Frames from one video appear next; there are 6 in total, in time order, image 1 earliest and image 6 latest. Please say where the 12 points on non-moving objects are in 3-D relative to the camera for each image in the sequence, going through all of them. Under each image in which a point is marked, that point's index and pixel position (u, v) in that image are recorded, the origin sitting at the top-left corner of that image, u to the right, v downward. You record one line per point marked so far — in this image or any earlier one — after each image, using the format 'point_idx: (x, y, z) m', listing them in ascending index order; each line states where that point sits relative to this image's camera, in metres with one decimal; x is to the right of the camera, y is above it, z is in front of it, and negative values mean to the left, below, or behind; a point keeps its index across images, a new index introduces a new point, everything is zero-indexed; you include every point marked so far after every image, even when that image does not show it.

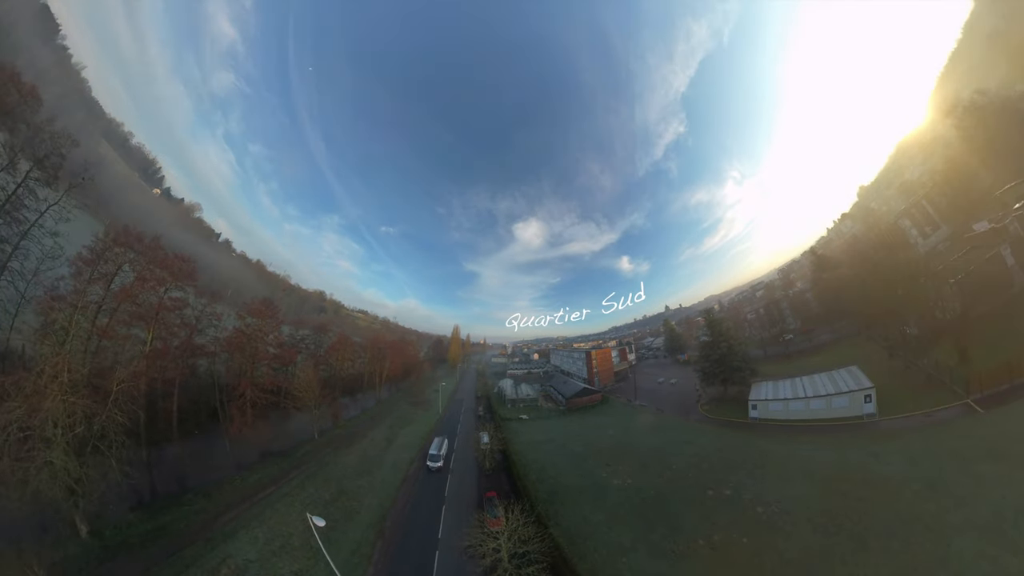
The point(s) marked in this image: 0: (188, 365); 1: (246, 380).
0: (-15.5, -3.7, +14.8) m
1: (-14.2, -4.9, +16.4) m
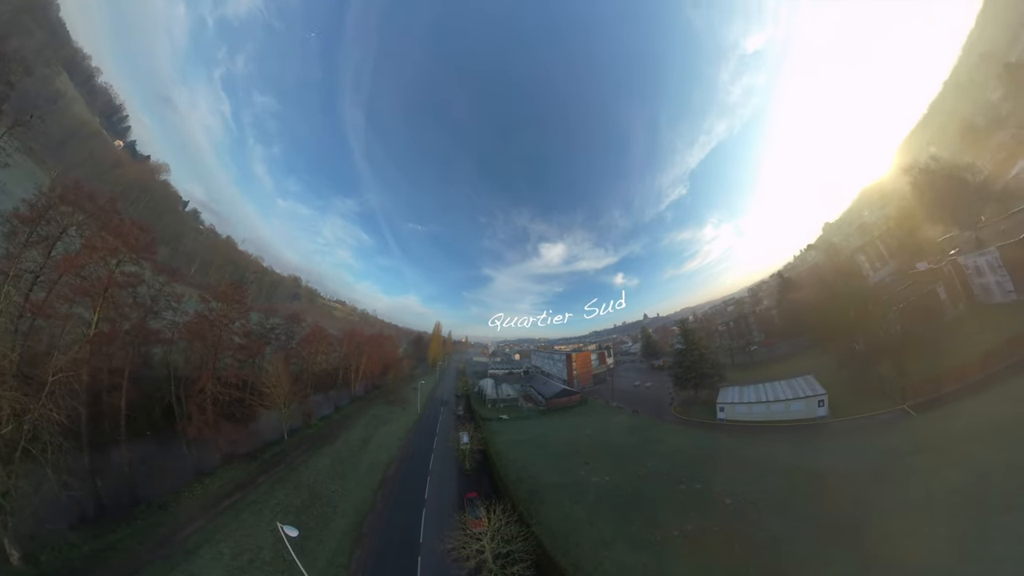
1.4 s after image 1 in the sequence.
0: (-15.2, -2.7, +12.5) m
1: (-14.2, -4.0, +14.3) m
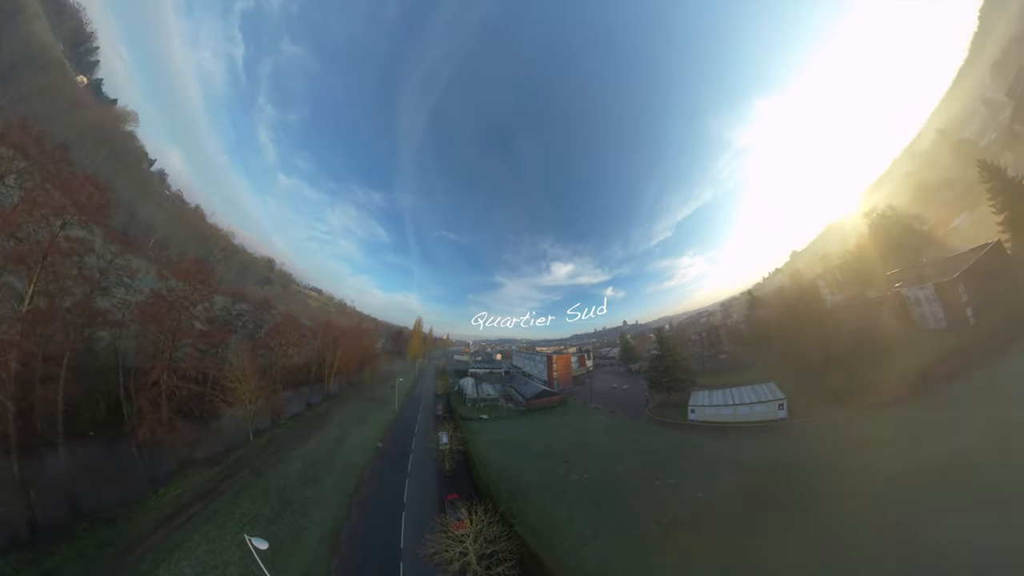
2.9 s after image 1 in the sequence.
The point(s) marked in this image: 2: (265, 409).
0: (-14.5, -1.6, +10.3) m
1: (-13.9, -3.0, +12.2) m
2: (-14.2, -7.1, +17.9) m
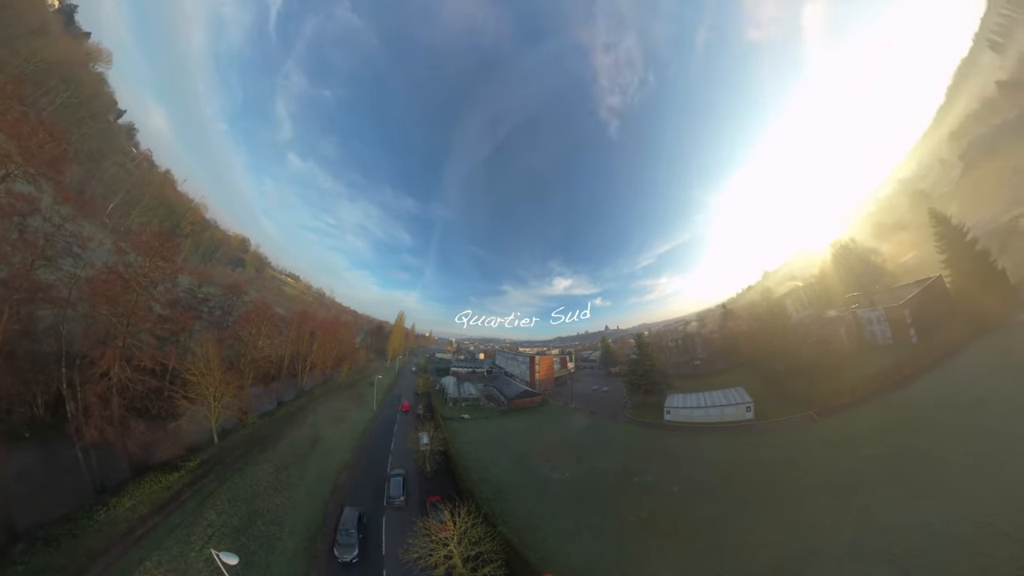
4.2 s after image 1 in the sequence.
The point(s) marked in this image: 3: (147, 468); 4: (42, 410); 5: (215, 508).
0: (-13.5, -0.8, +8.4) m
1: (-13.3, -2.1, +10.3) m
2: (-14.7, -6.2, +15.9) m
3: (-13.7, -6.7, +11.3) m
4: (-14.2, -3.7, +9.1) m
5: (-11.2, -8.3, +11.5) m
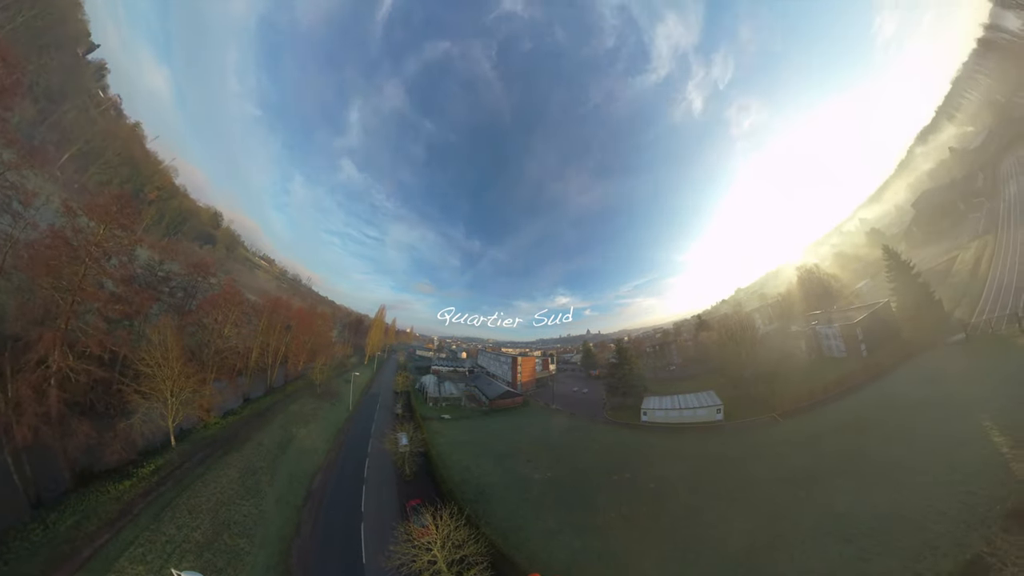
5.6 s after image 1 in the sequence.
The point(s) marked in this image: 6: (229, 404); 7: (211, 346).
0: (-12.4, +0.1, +6.5) m
1: (-12.5, -1.3, +8.5) m
2: (-14.8, -5.2, +13.8) m
3: (-13.3, -5.8, +9.4) m
4: (-13.3, -2.7, +7.2) m
5: (-10.9, -7.5, +9.9) m
6: (-16.8, -6.4, +17.0) m
7: (-15.8, -2.9, +15.6) m
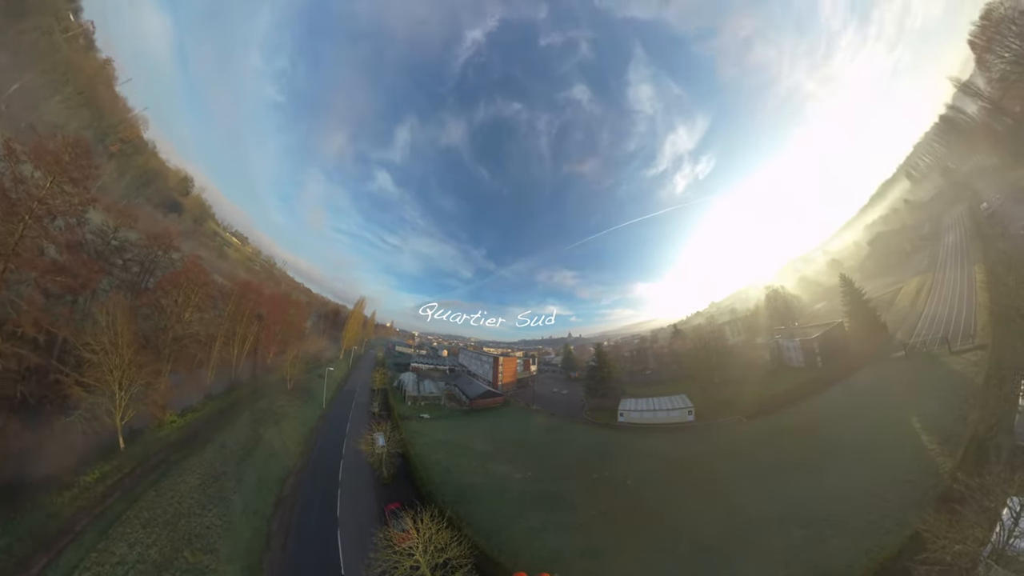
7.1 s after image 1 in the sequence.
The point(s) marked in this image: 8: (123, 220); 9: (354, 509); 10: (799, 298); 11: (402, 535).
0: (-11.0, +0.9, +4.8) m
1: (-11.4, -0.4, +6.7) m
2: (-14.7, -4.2, +11.7) m
3: (-12.6, -4.9, +7.5) m
4: (-12.2, -1.9, +5.3) m
5: (-10.5, -6.8, +8.3) m
6: (-17.1, -5.3, +14.6) m
7: (-15.8, -1.8, +13.3) m
8: (-16.0, +2.8, +11.8) m
9: (-6.9, -10.4, +14.1) m
10: (+15.7, -0.4, +16.9) m
11: (-3.9, -9.4, +11.6) m
